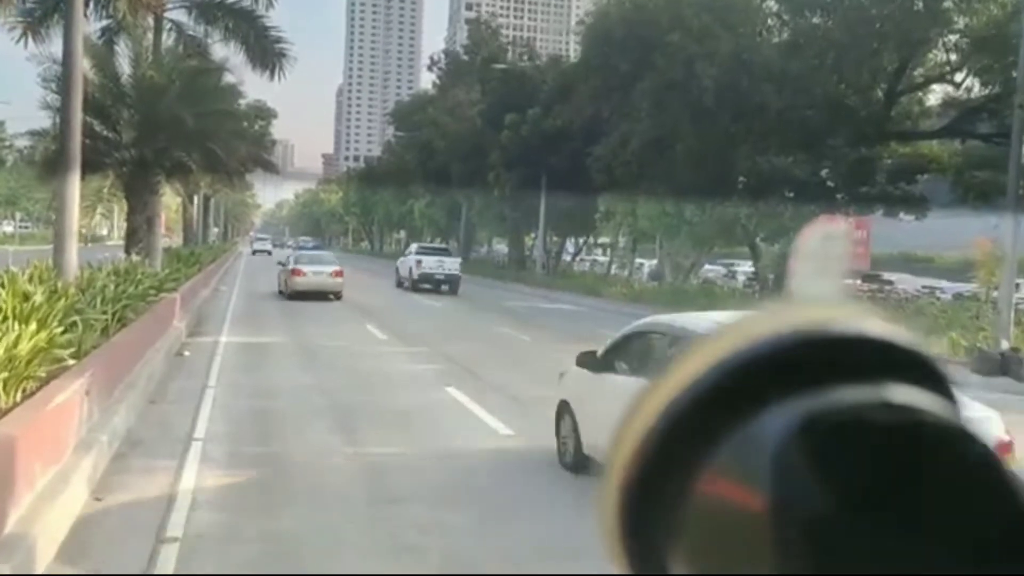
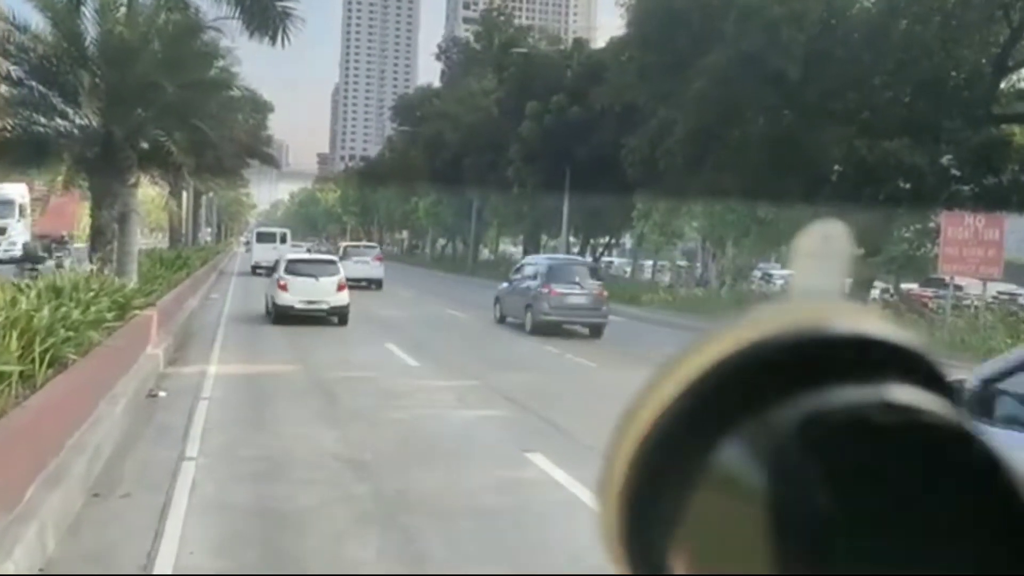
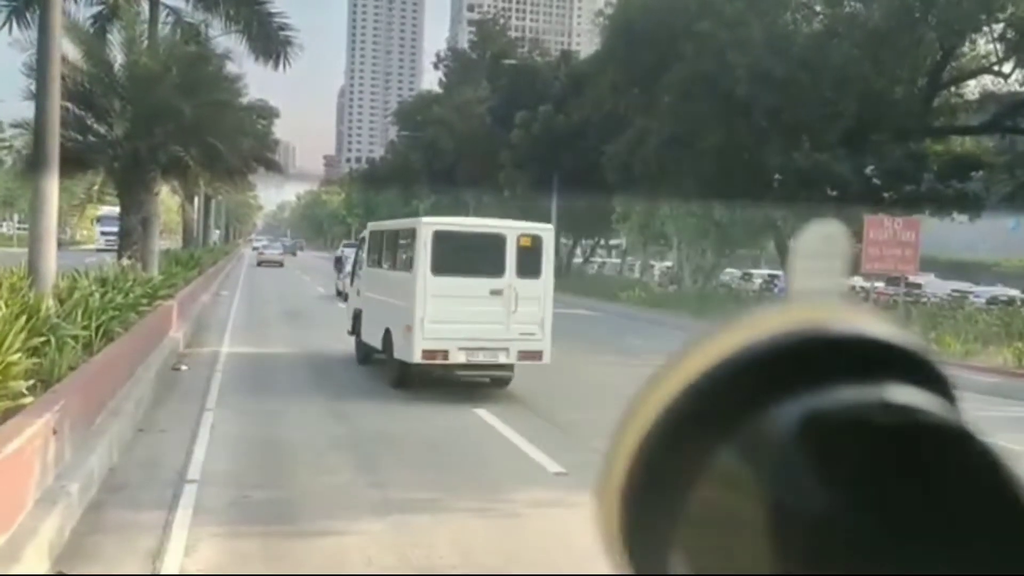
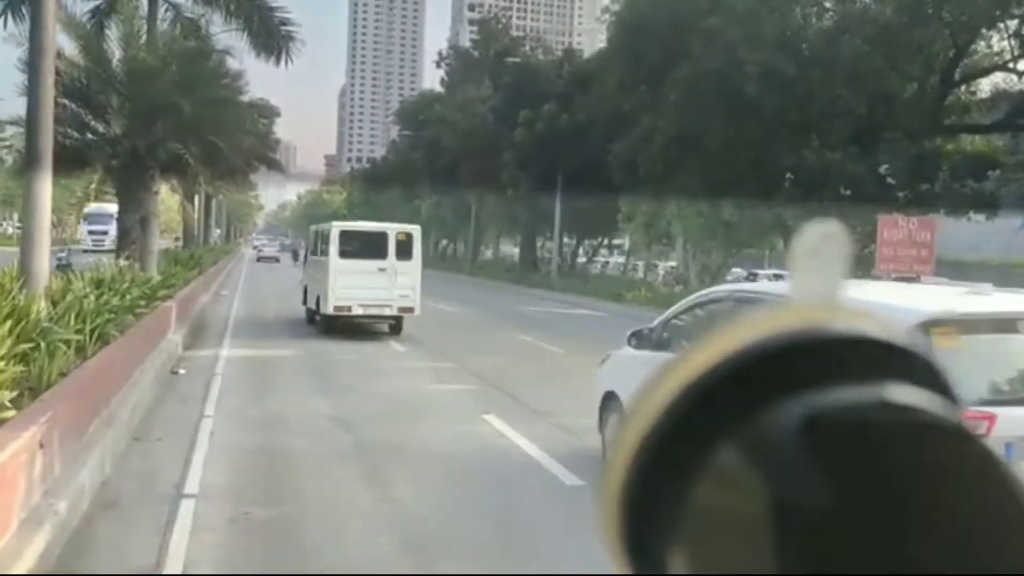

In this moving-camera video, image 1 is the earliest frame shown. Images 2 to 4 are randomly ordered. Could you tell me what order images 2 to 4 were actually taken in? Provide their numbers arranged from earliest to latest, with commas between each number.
3, 4, 2
